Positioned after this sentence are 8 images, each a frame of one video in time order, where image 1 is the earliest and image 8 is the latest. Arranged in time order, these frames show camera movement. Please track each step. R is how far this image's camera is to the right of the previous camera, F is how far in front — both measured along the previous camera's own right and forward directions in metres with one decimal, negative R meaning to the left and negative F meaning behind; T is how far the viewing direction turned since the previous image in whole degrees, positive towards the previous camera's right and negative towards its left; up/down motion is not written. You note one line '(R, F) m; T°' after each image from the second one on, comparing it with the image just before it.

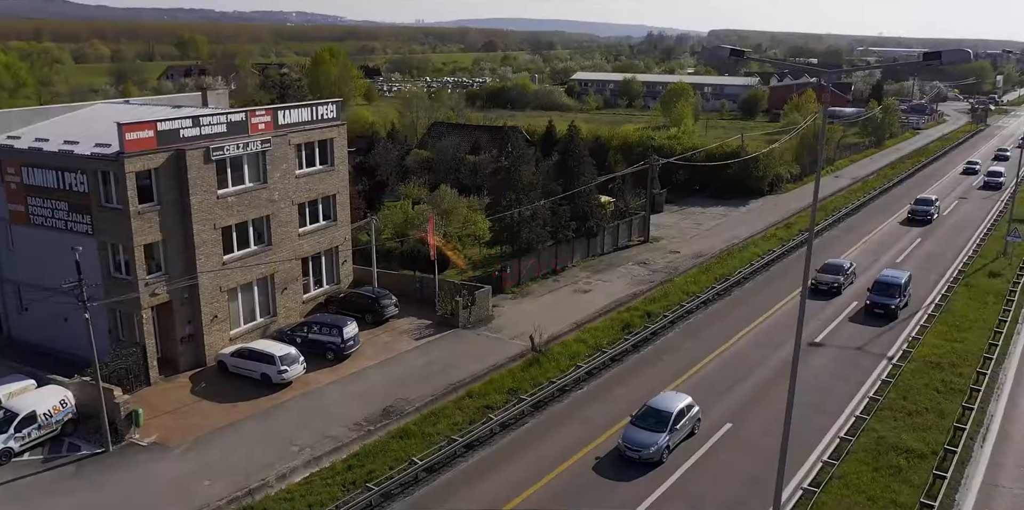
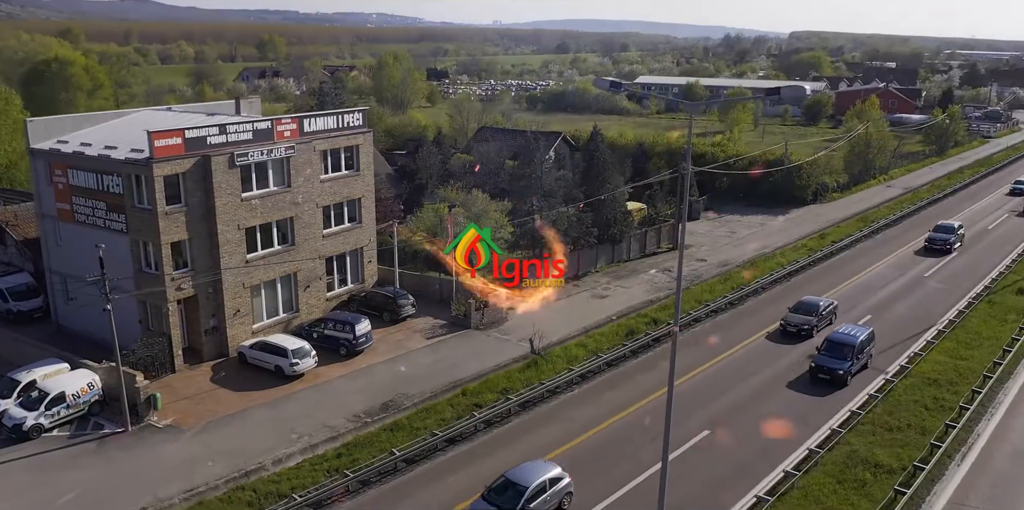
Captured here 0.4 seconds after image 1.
(+2.2, -0.9) m; -5°
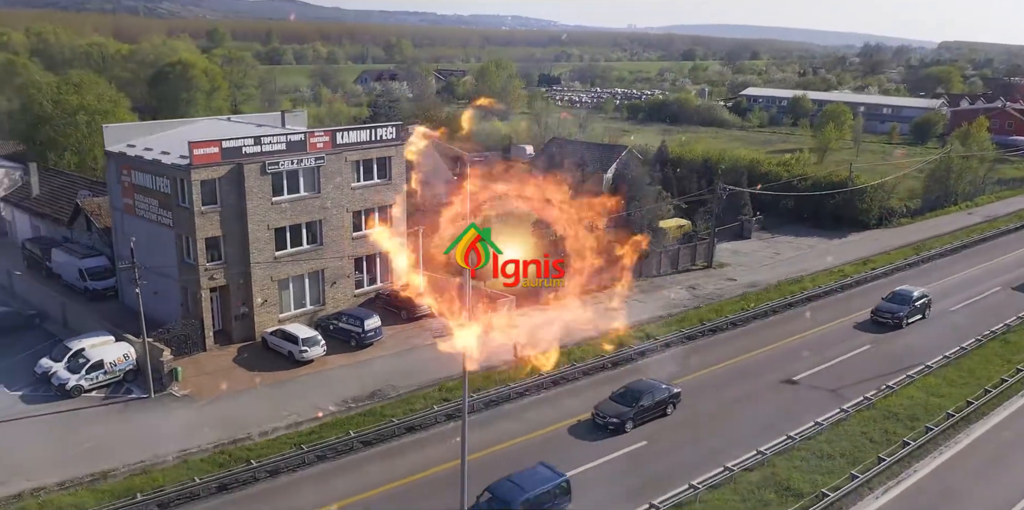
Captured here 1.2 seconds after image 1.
(+4.6, -1.8) m; -9°
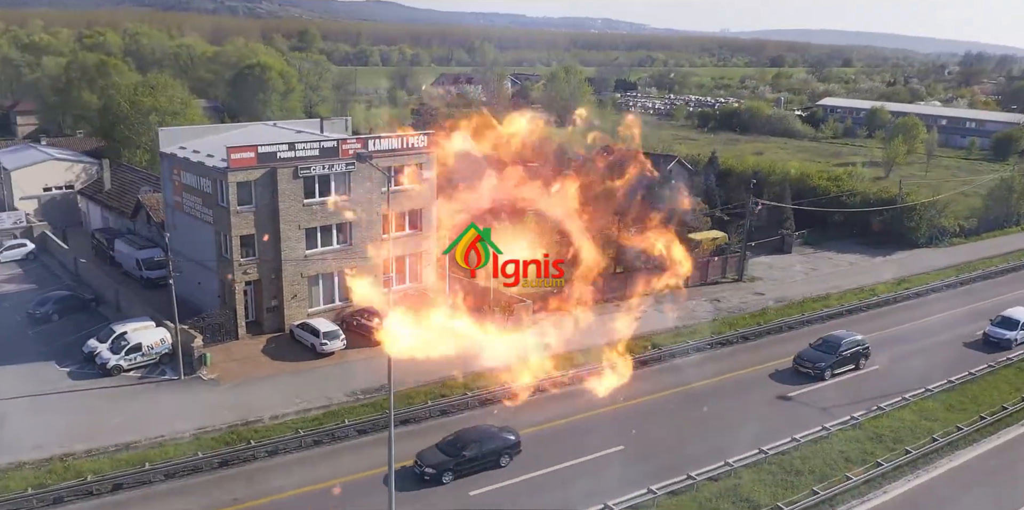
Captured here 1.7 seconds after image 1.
(+2.7, -1.2) m; -6°
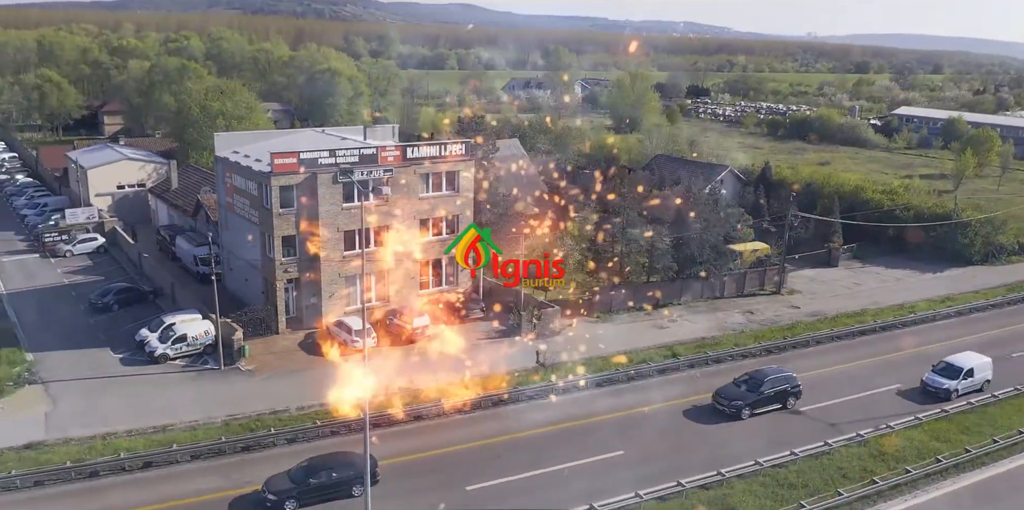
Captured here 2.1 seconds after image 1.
(+2.0, -1.0) m; -5°
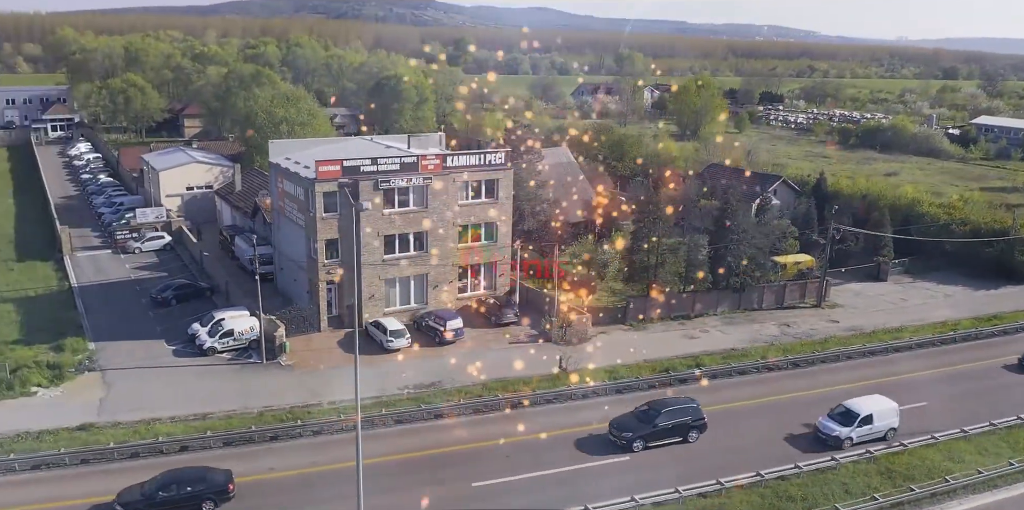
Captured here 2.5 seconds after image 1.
(+1.9, -1.0) m; -5°
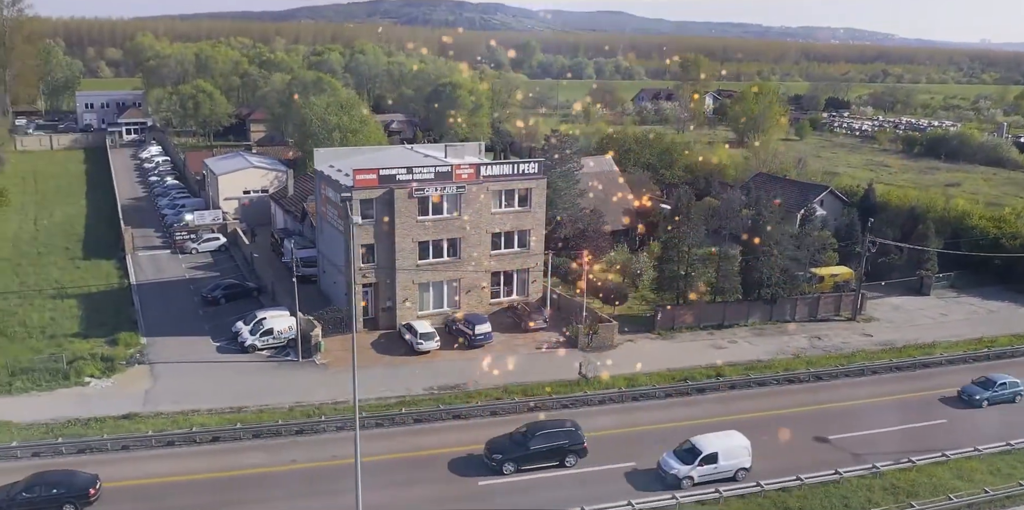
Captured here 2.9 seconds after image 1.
(+1.7, -1.0) m; -5°
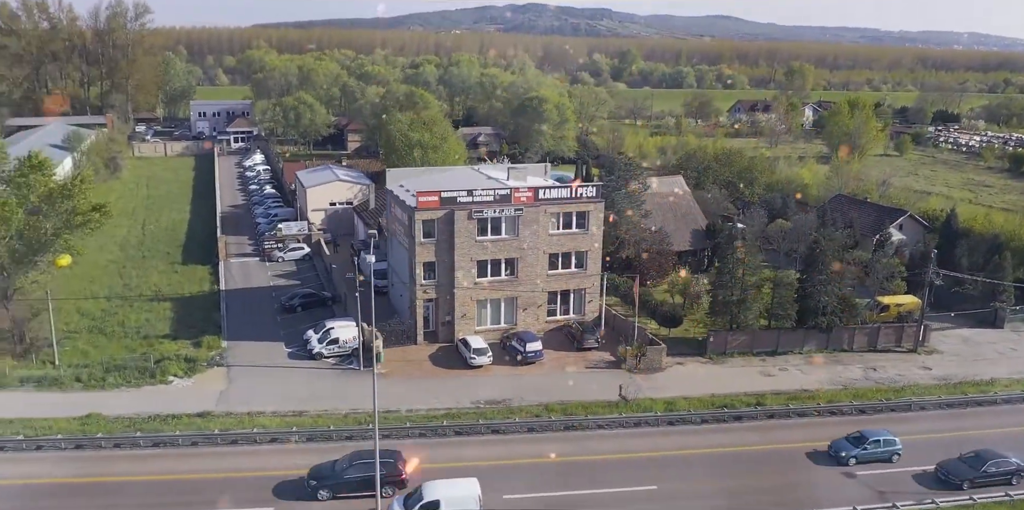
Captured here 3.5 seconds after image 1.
(+2.2, -1.5) m; -7°
